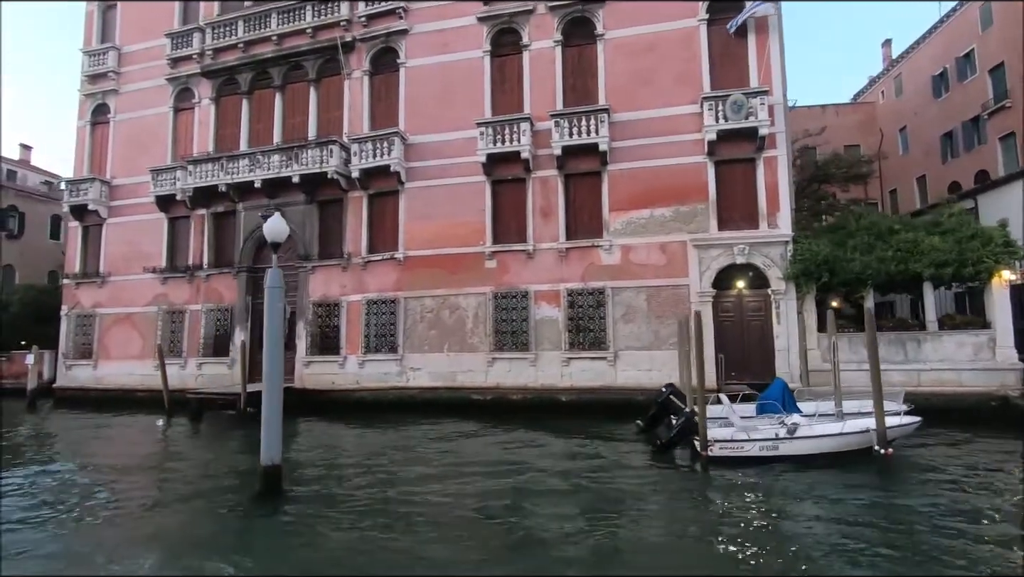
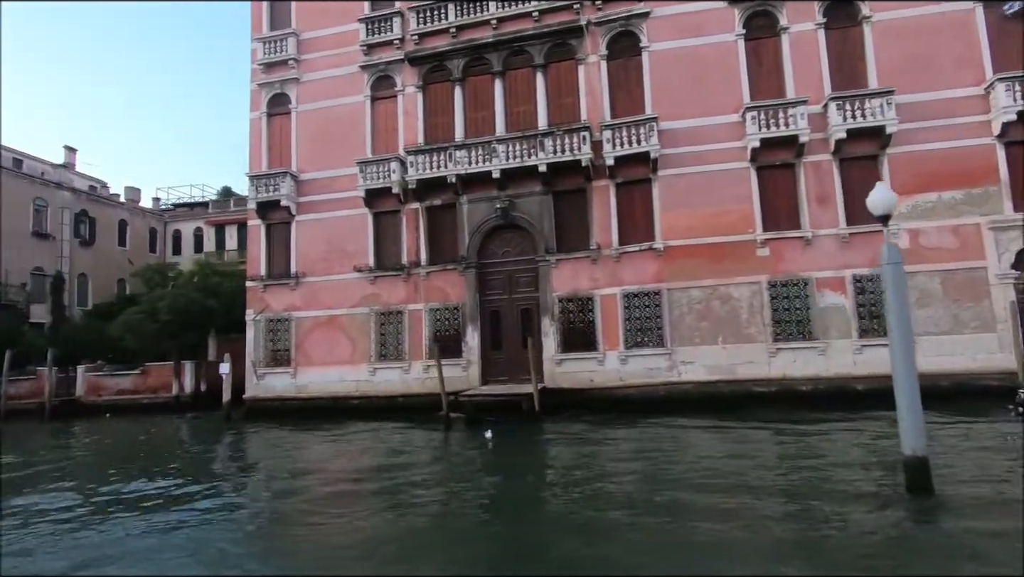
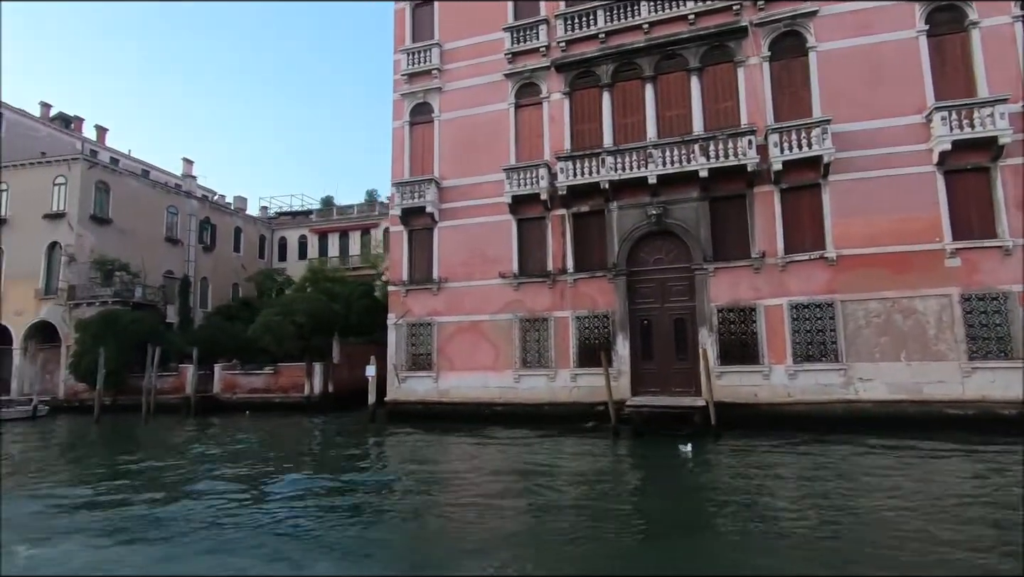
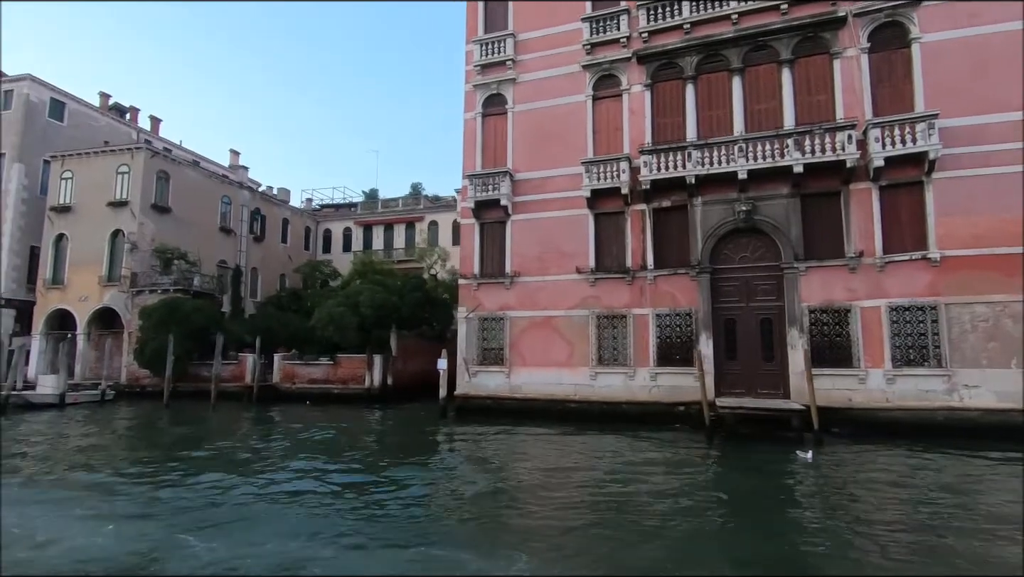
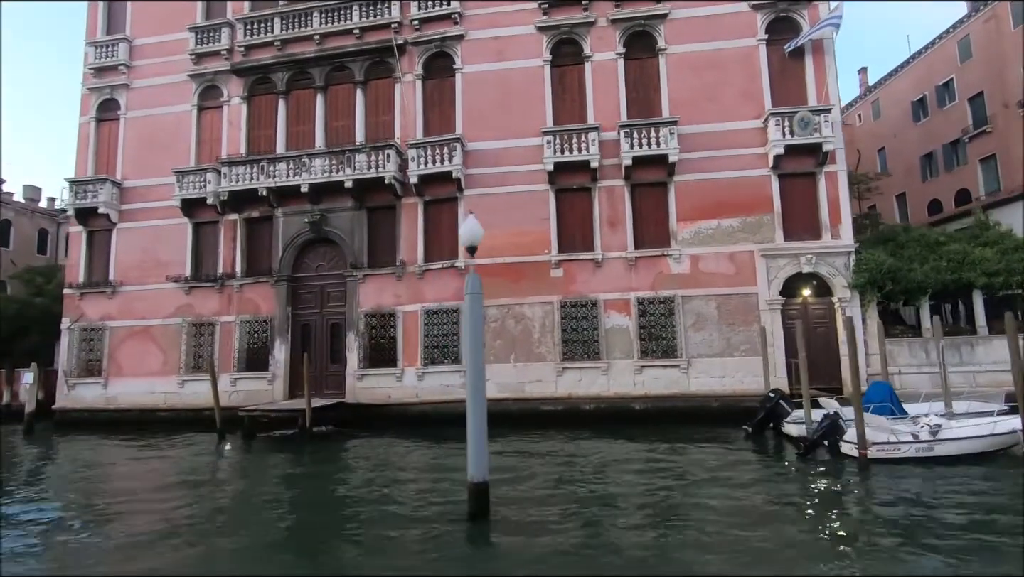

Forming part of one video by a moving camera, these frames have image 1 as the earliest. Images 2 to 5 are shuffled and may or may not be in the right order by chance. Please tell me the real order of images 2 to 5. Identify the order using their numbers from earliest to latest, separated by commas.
5, 2, 3, 4
